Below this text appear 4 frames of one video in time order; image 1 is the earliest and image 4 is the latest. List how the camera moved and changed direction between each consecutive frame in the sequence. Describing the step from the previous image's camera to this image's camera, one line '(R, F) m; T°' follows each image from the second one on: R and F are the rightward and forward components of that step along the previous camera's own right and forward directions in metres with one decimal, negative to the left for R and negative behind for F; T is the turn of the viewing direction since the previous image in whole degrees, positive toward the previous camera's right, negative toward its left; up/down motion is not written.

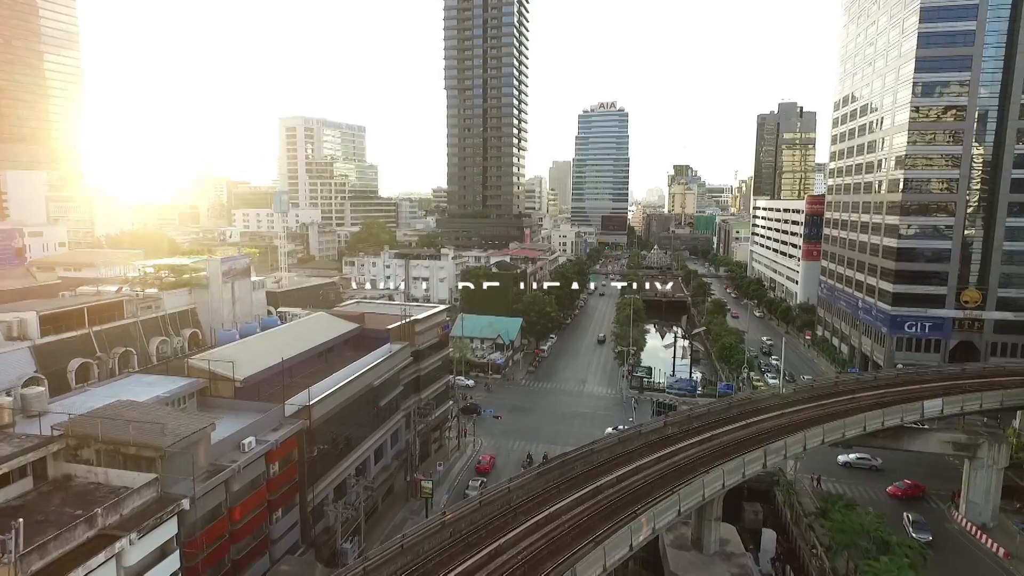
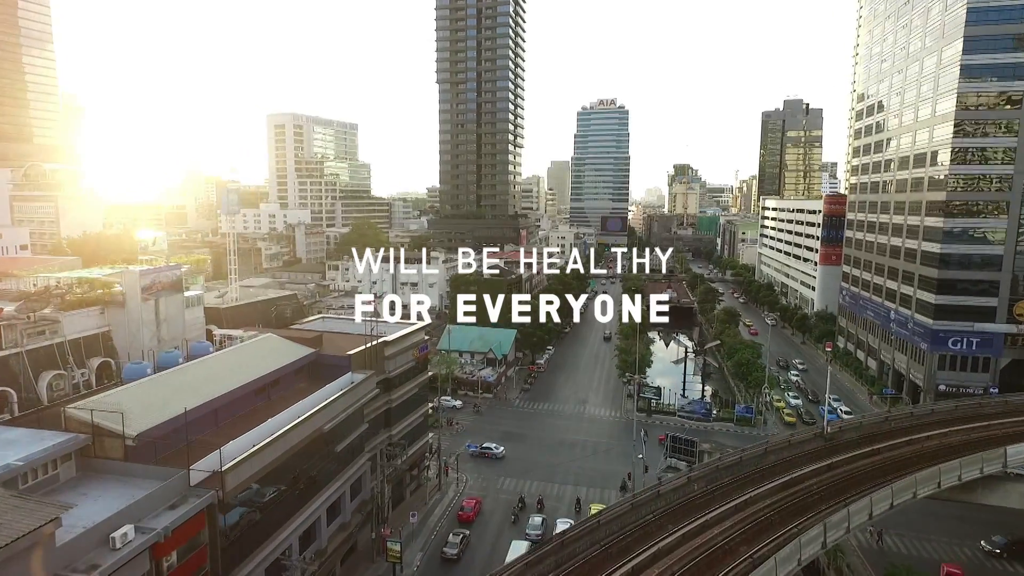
(+0.5, +5.8) m; 0°
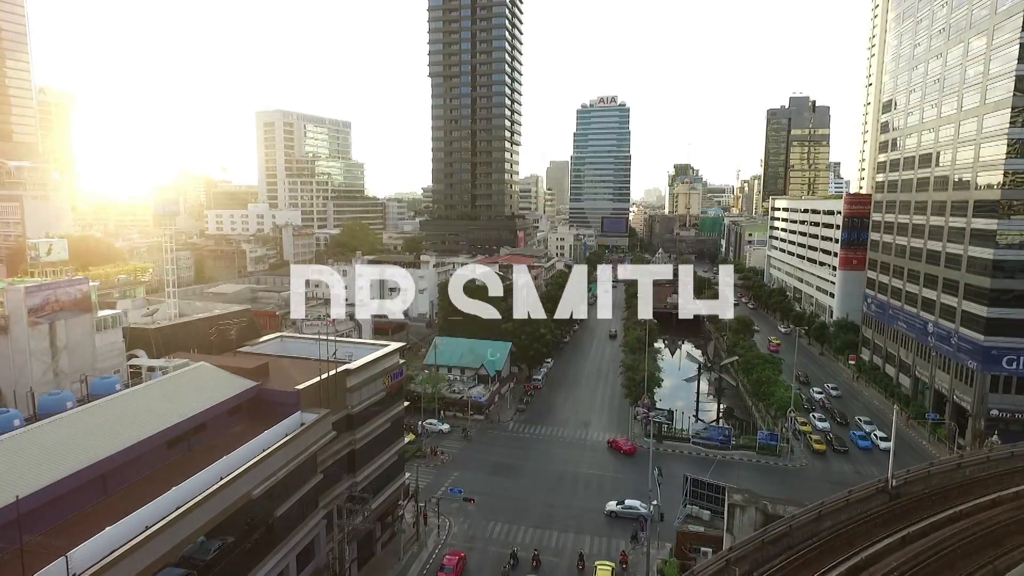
(+0.4, +5.3) m; 0°
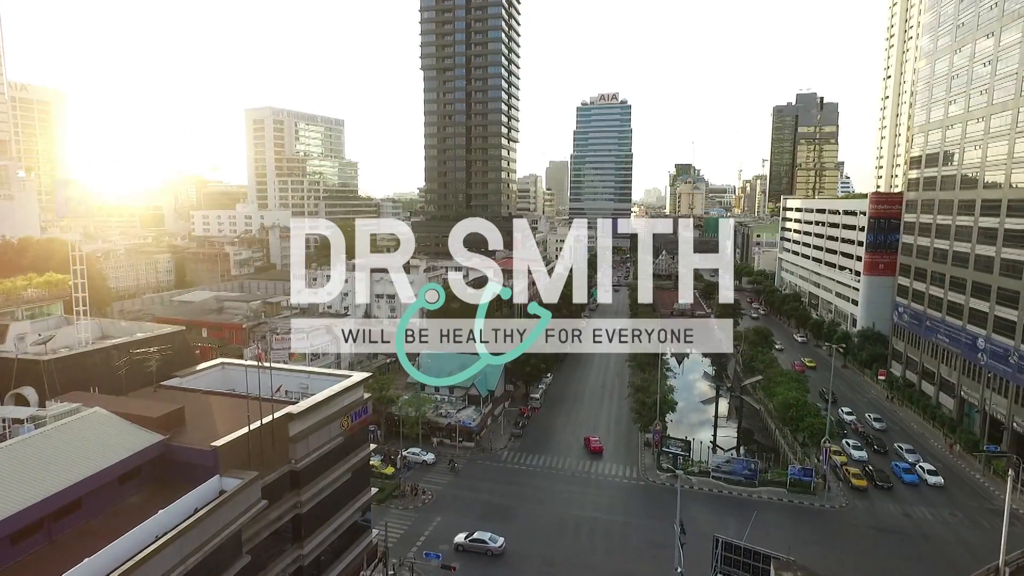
(+0.4, +5.4) m; 0°
